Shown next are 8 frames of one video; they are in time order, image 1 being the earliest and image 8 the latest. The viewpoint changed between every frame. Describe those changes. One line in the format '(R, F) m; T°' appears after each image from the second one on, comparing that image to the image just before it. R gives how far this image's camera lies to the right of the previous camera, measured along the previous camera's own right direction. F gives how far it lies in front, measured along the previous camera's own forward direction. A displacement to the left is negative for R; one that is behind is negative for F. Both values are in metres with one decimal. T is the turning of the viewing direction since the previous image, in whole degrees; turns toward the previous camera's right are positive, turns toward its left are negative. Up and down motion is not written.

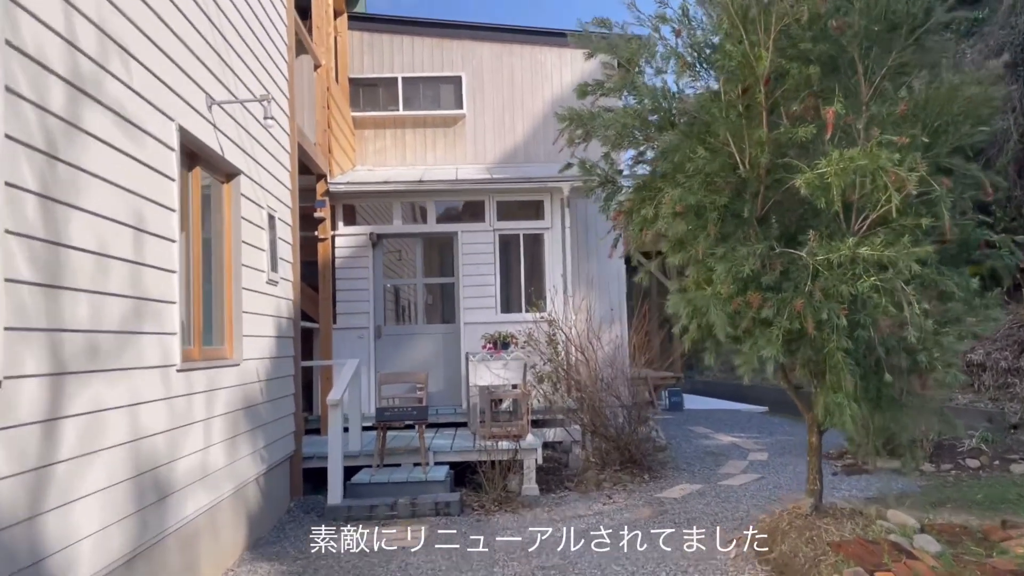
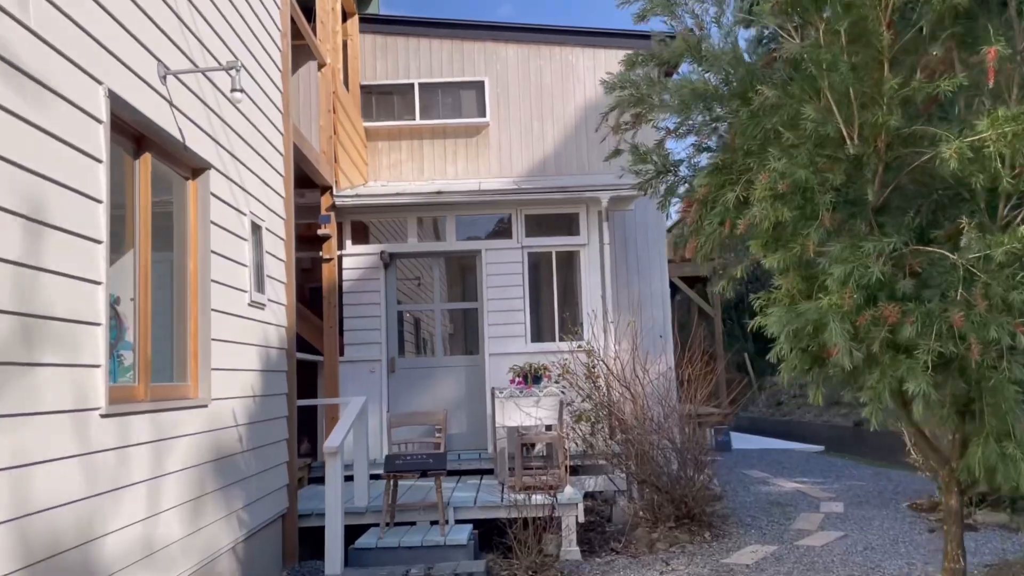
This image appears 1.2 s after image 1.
(-0.1, +1.2) m; -2°
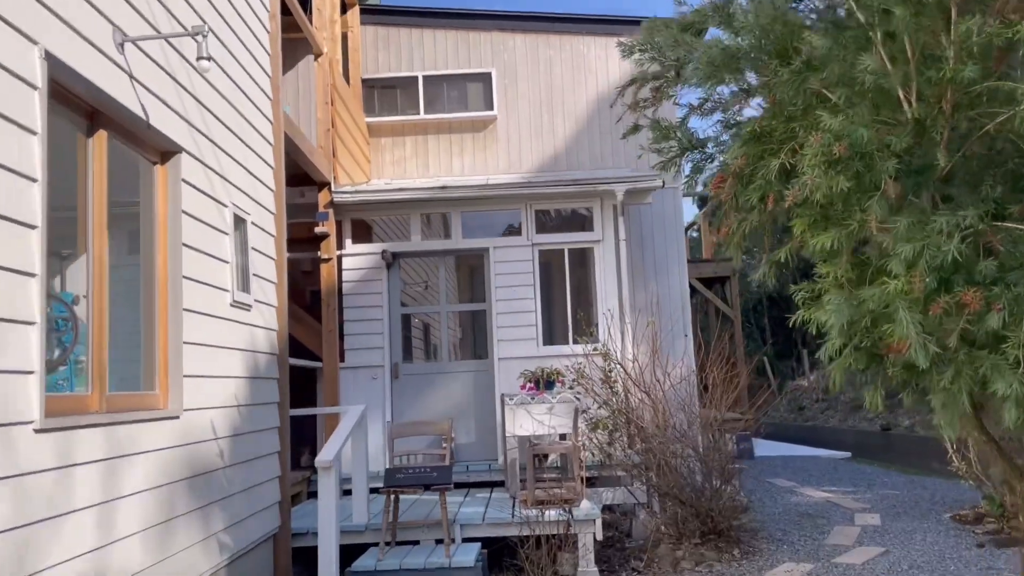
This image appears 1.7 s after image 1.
(0.0, +0.5) m; -1°
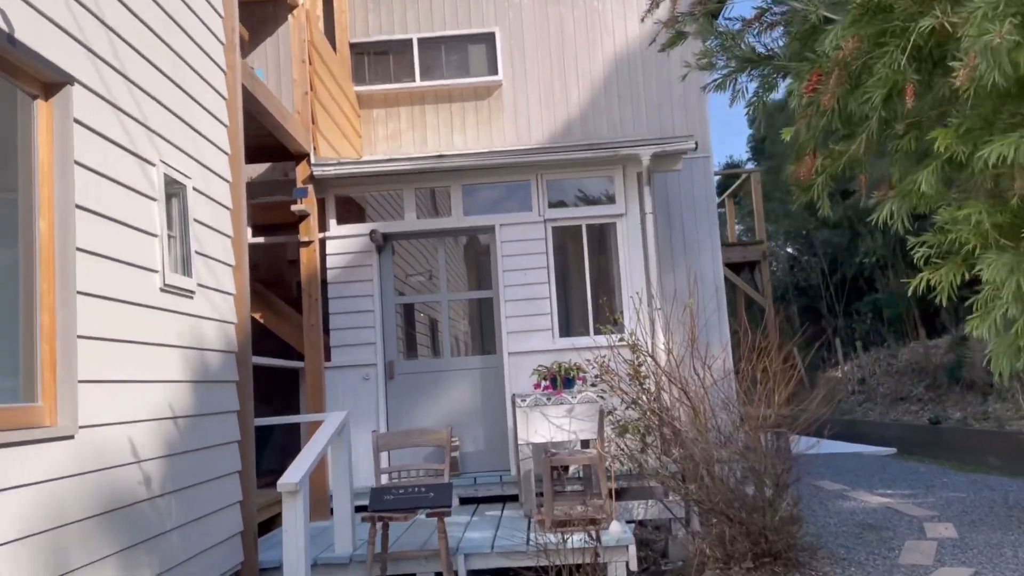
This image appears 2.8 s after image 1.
(0.0, +1.0) m; -1°
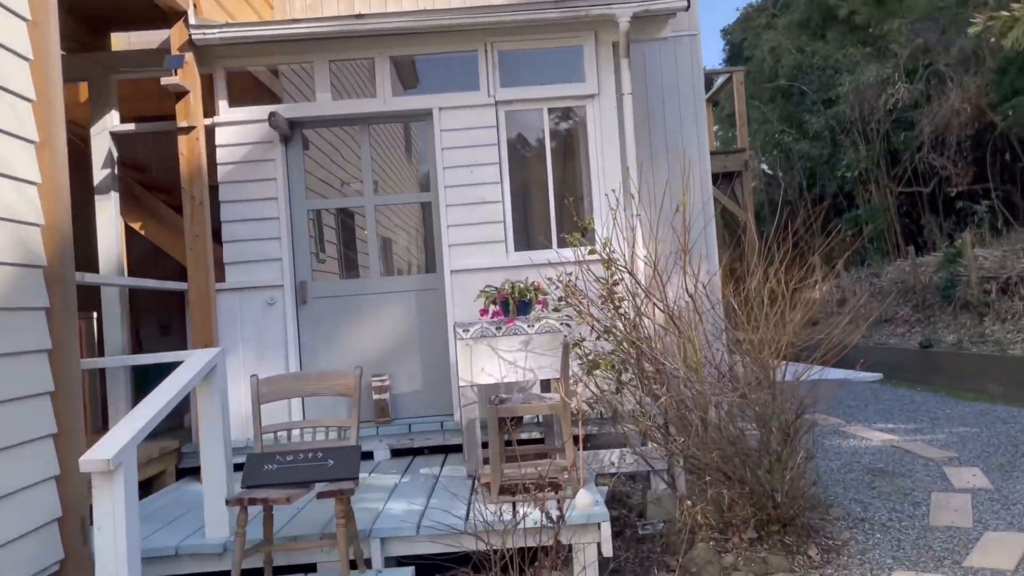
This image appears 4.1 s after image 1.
(+0.1, +1.3) m; +2°
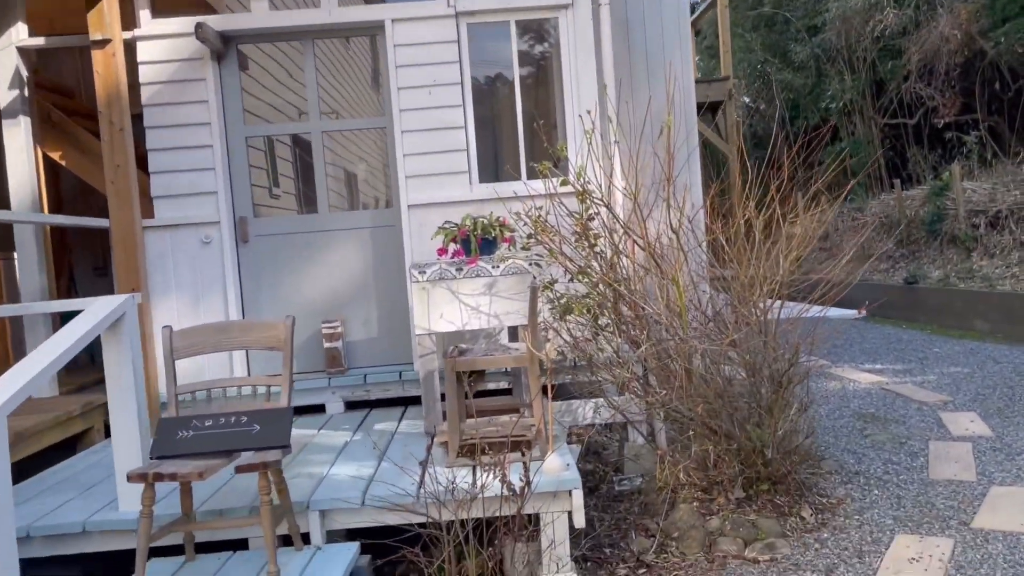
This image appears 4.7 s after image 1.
(+0.1, +0.5) m; +1°
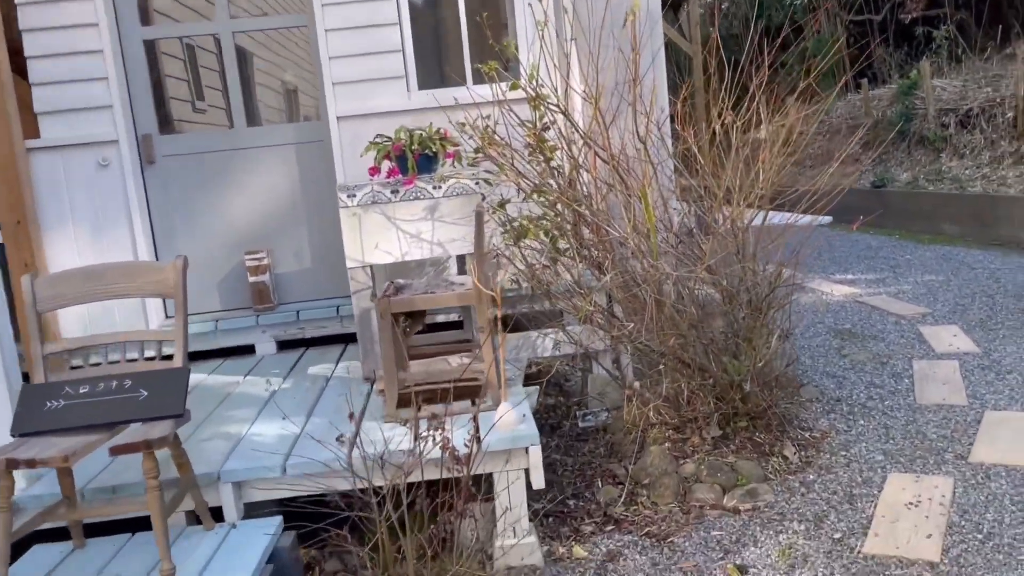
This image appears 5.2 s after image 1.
(+0.1, +0.5) m; +2°
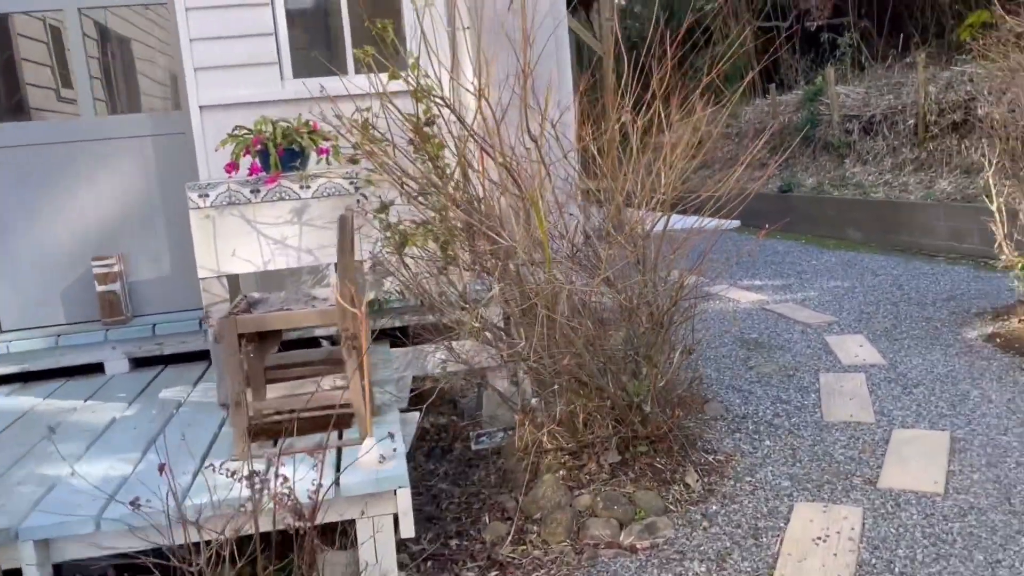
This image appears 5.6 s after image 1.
(+0.1, +0.3) m; +5°
